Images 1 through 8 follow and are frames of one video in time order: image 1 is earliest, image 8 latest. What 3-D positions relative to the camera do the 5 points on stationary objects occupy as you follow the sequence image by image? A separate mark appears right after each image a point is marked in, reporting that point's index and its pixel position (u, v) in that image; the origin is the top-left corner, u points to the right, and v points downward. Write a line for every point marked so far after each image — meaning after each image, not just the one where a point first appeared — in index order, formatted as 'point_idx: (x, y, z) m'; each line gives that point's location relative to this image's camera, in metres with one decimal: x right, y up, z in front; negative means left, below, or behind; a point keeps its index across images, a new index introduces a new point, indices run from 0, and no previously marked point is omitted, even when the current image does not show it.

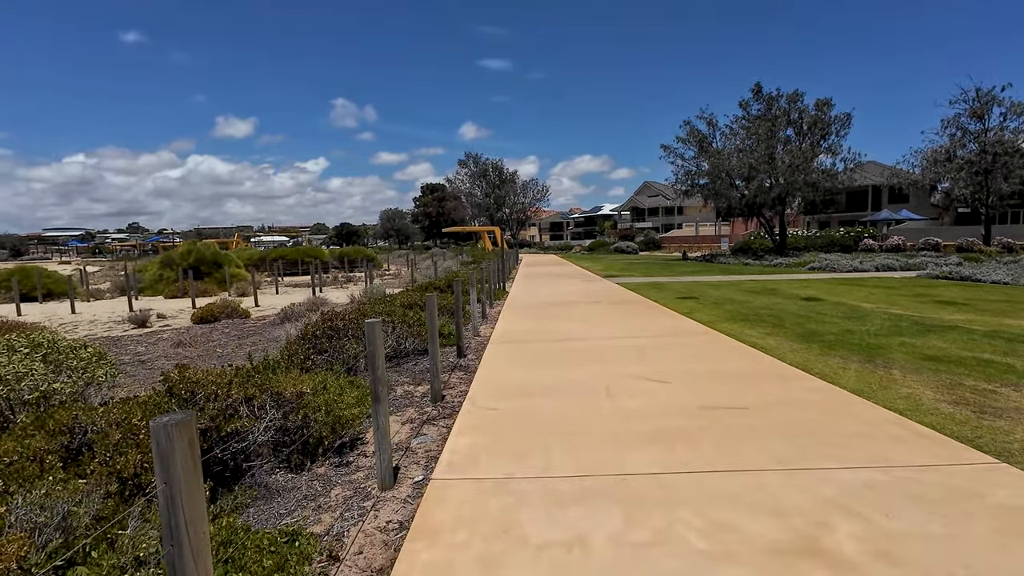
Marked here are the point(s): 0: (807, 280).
0: (+10.4, +0.3, +17.0) m
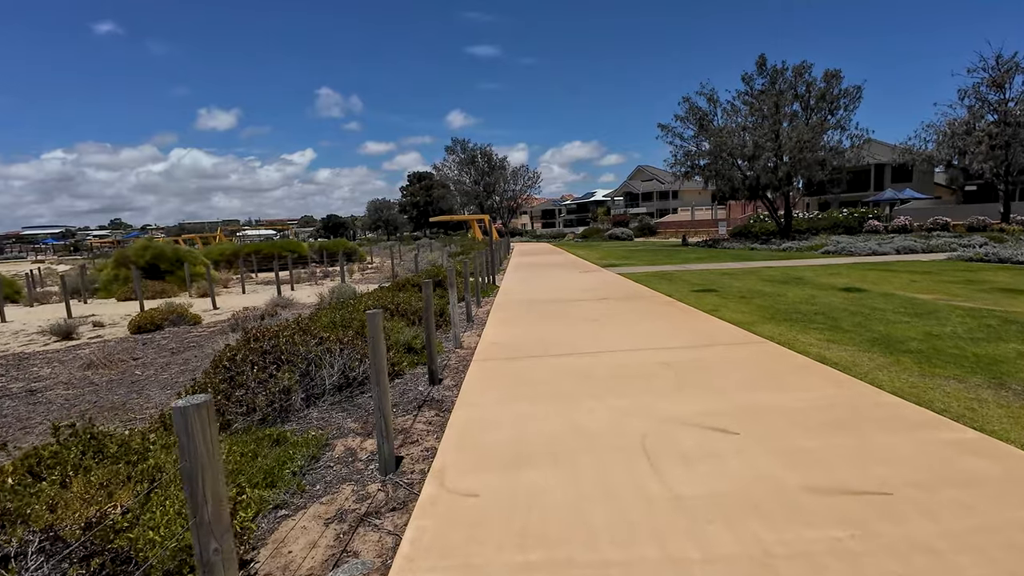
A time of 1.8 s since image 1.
0: (+10.1, +0.7, +15.3) m
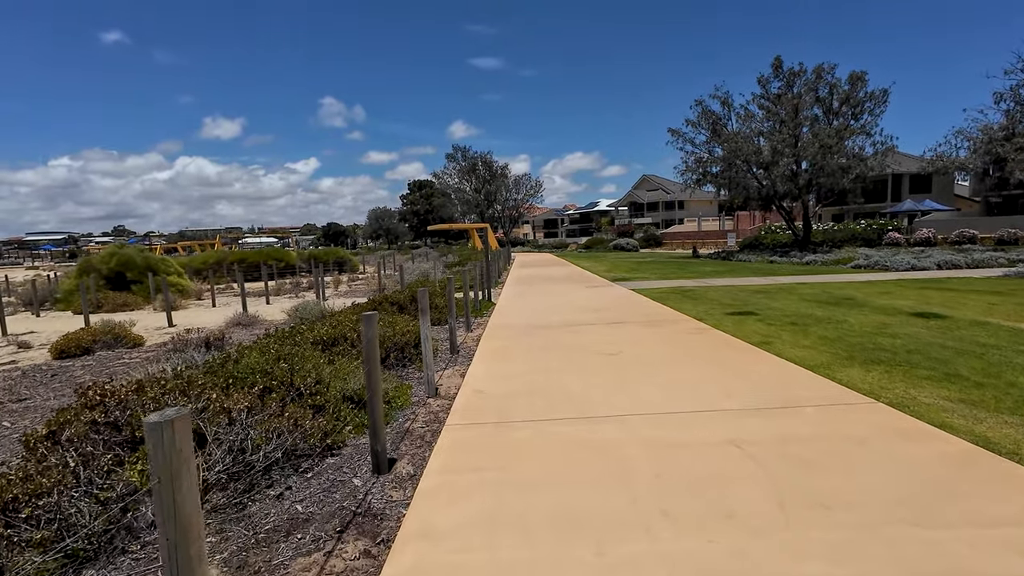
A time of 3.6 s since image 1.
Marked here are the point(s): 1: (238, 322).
0: (+10.1, +0.1, +13.4) m
1: (-6.7, -0.9, +11.8) m
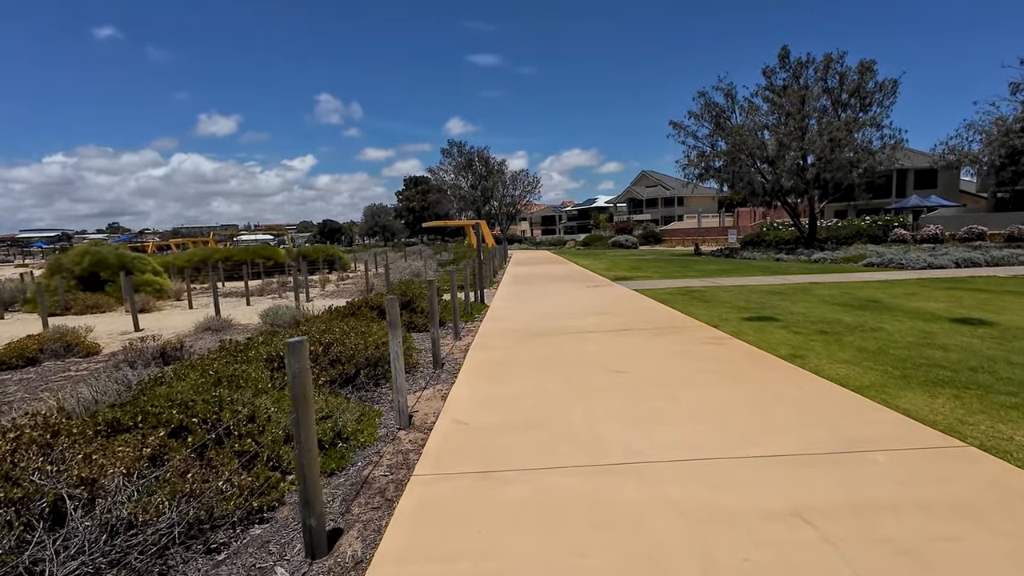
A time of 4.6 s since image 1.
0: (+9.9, +0.1, +12.5) m
1: (-6.8, -0.9, +10.8) m
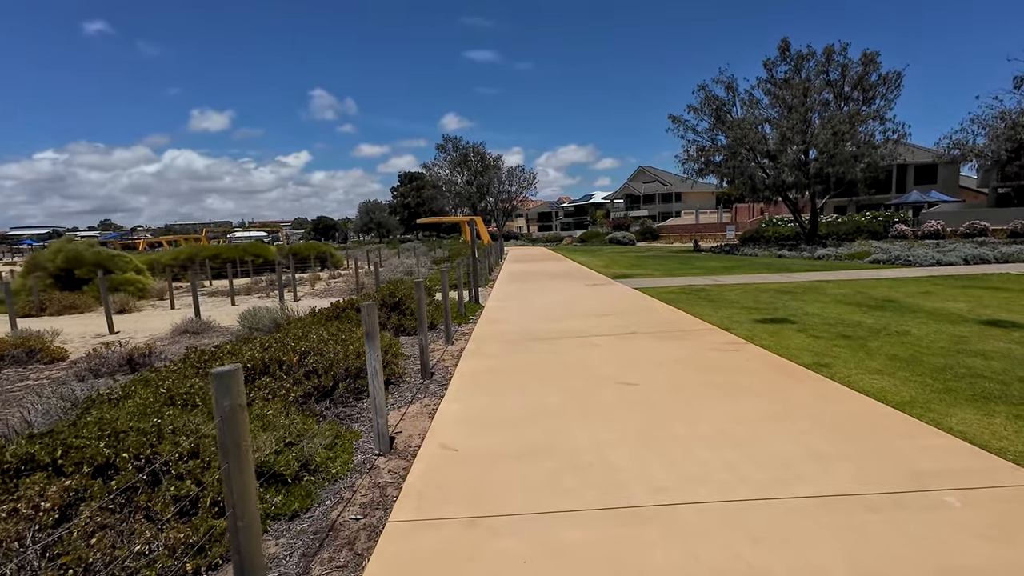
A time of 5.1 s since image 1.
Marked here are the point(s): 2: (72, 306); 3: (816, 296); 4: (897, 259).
0: (+9.8, +0.1, +12.0) m
1: (-6.9, -0.9, +10.1) m
2: (-14.0, -0.6, +15.3) m
3: (+6.5, -0.2, +10.3) m
4: (+14.1, +1.1, +17.7) m
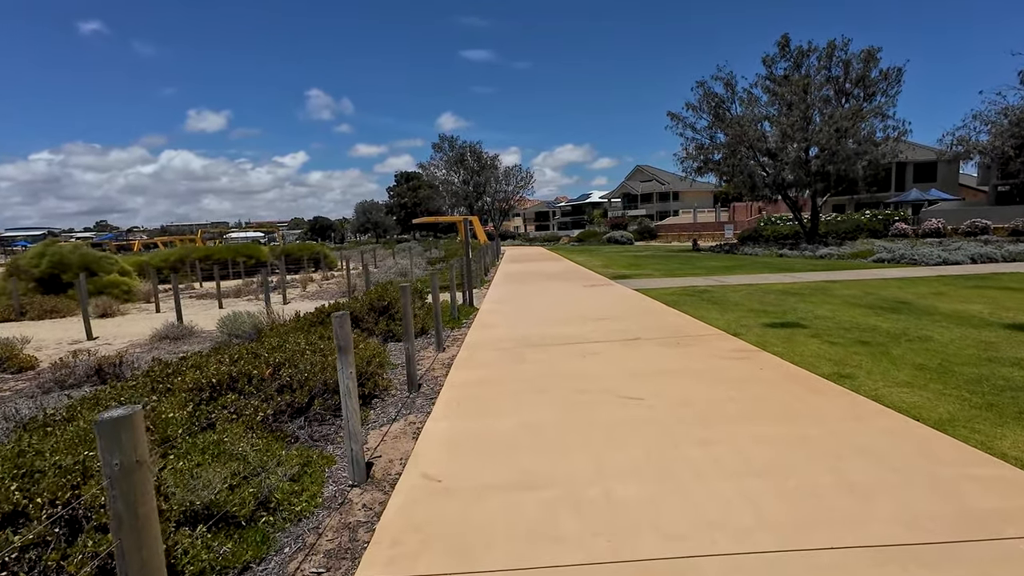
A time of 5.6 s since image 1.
0: (+9.7, +0.1, +11.6) m
1: (-7.0, -1.0, +9.6) m
2: (-14.1, -0.7, +14.8) m
3: (+6.4, -0.2, +9.9) m
4: (+14.0, +1.1, +17.3) m
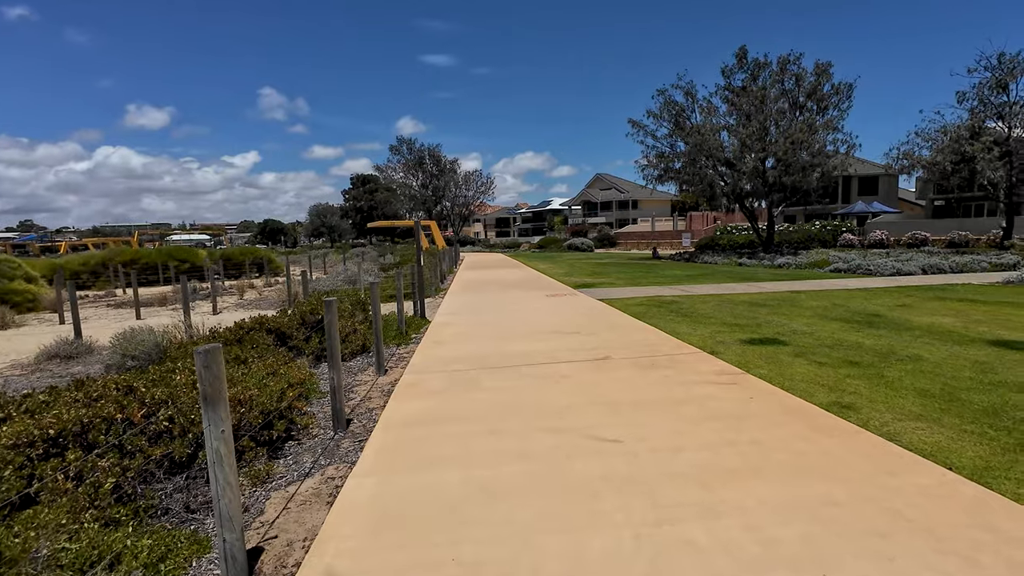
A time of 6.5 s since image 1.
0: (+8.7, -0.1, +11.4) m
1: (-7.8, -1.2, +8.1) m
2: (-15.3, -0.9, +12.7) m
3: (+5.6, -0.4, +9.5) m
4: (+12.5, +0.7, +17.5) m
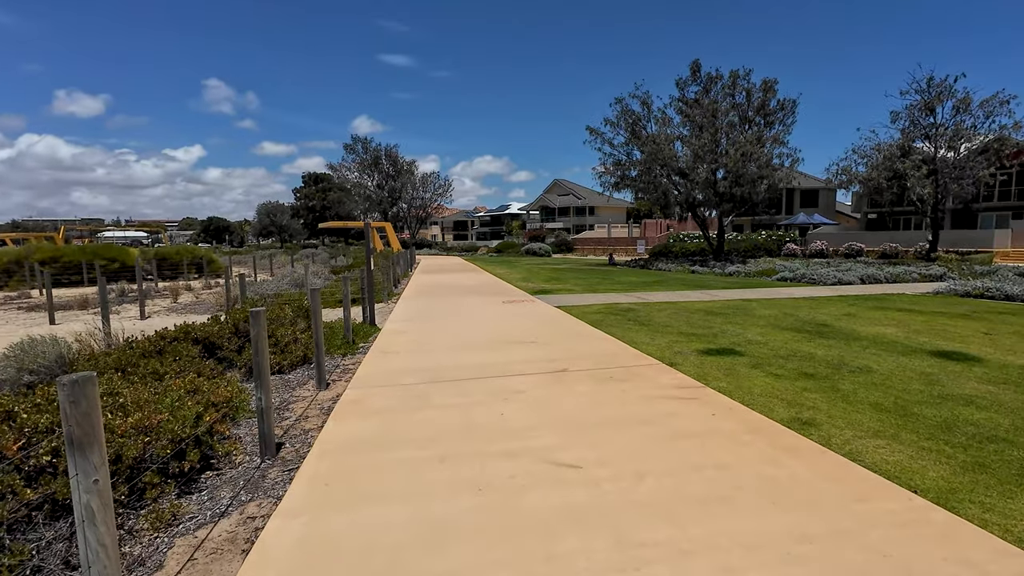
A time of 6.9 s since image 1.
0: (+7.7, -0.4, +11.8) m
1: (-8.5, -1.2, +7.0) m
2: (-16.4, -0.9, +10.9) m
3: (+4.7, -0.6, +9.6) m
4: (+10.9, +0.4, +18.2) m
